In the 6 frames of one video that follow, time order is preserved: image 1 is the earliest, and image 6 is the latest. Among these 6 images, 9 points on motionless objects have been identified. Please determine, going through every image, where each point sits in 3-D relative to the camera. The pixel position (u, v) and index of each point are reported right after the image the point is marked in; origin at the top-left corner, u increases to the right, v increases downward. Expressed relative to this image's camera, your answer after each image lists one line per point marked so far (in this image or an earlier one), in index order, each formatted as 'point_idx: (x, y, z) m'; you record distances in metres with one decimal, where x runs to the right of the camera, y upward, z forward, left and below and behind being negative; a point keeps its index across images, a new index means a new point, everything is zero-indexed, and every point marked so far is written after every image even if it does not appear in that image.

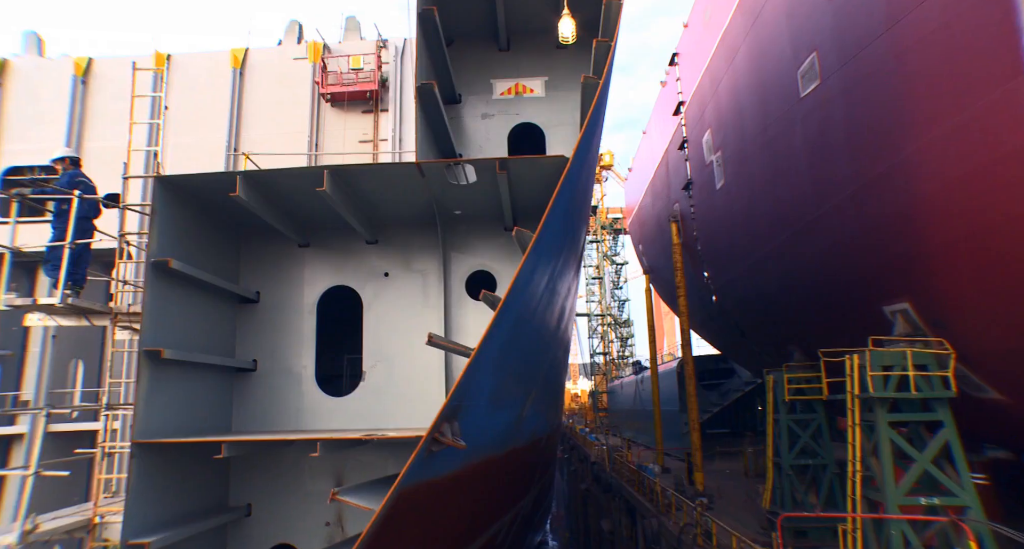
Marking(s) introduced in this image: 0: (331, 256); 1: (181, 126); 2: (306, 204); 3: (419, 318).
0: (-1.8, +0.2, +5.7) m
1: (-5.0, +2.3, +8.6) m
2: (-1.8, +0.6, +5.1) m
3: (-0.9, -0.4, +5.6) m
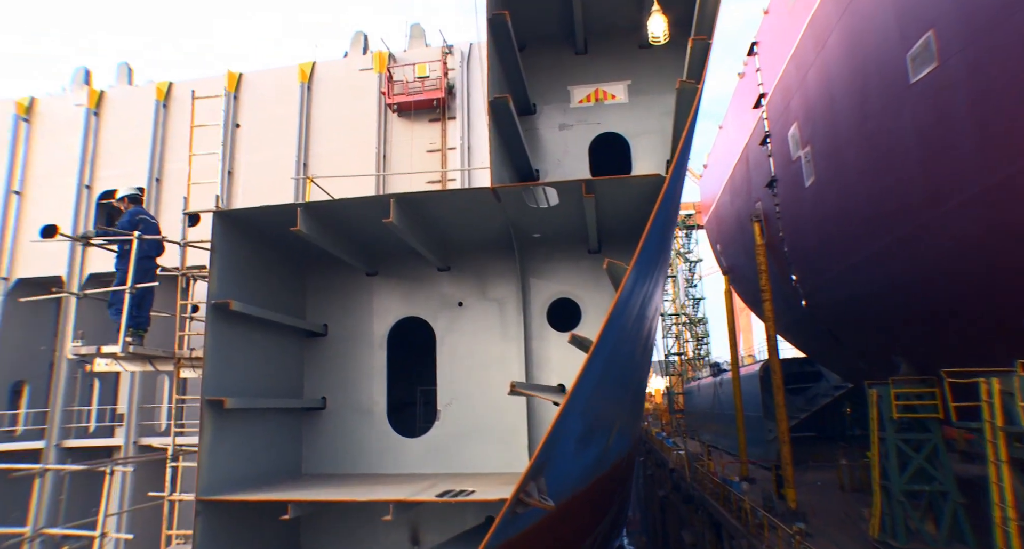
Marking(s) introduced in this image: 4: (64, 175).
0: (-1.0, -0.1, +5.3) m
1: (-3.9, +2.0, +8.6) m
2: (-1.2, +0.3, +4.7) m
3: (-0.1, -0.7, +5.1) m
4: (-6.9, +1.6, +8.8) m
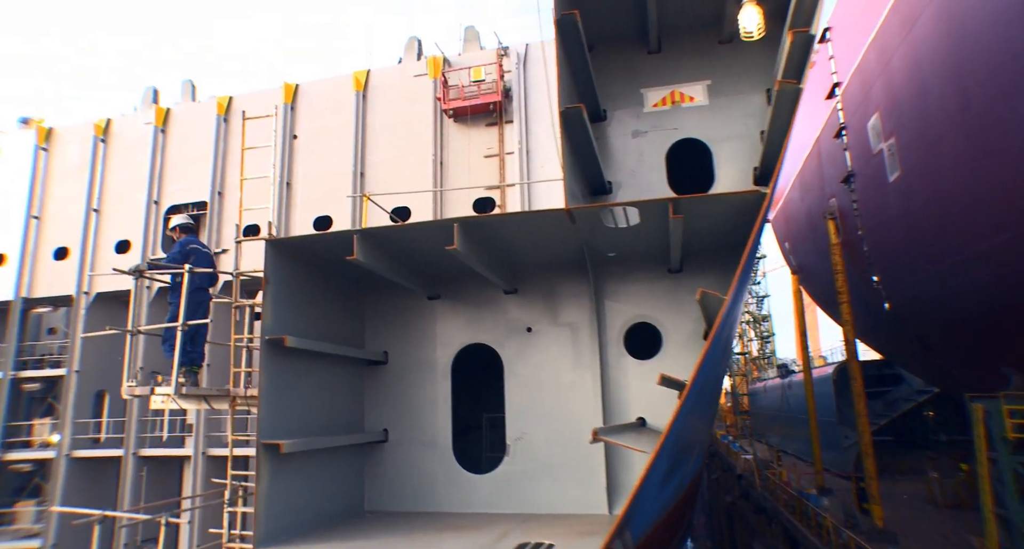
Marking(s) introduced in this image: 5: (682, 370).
0: (-0.4, -0.3, +5.0) m
1: (-3.0, +1.8, +8.5) m
2: (-0.6, +0.1, +4.4) m
3: (+0.5, -0.9, +4.7) m
4: (-6.0, +1.3, +9.0) m
5: (+1.4, -0.8, +4.6) m
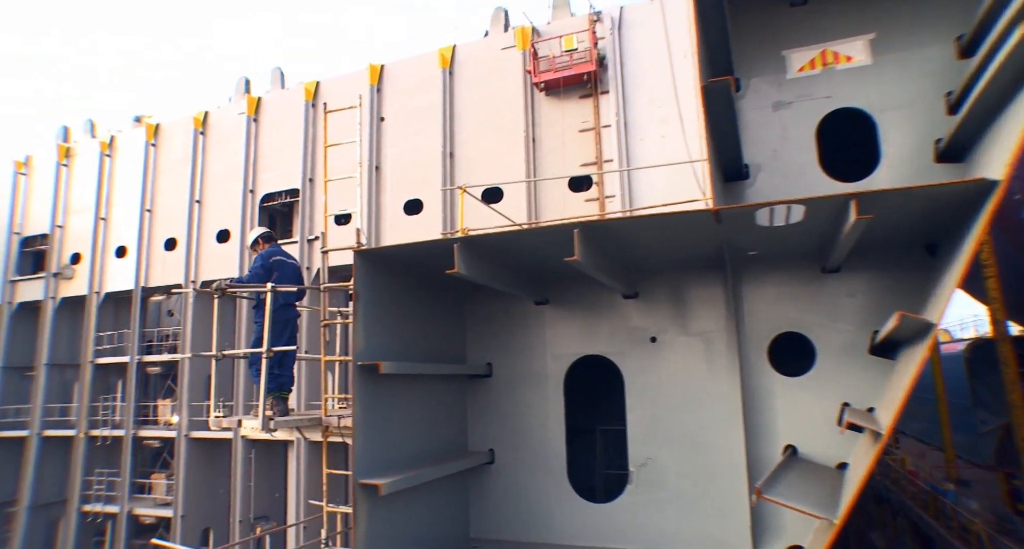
0: (+0.5, -0.3, +4.4) m
1: (-1.6, +1.9, +8.2) m
2: (+0.2, +0.1, +3.8) m
3: (+1.3, -0.9, +4.0) m
4: (-4.4, +1.5, +9.1) m
5: (+2.2, -0.8, +3.8) m
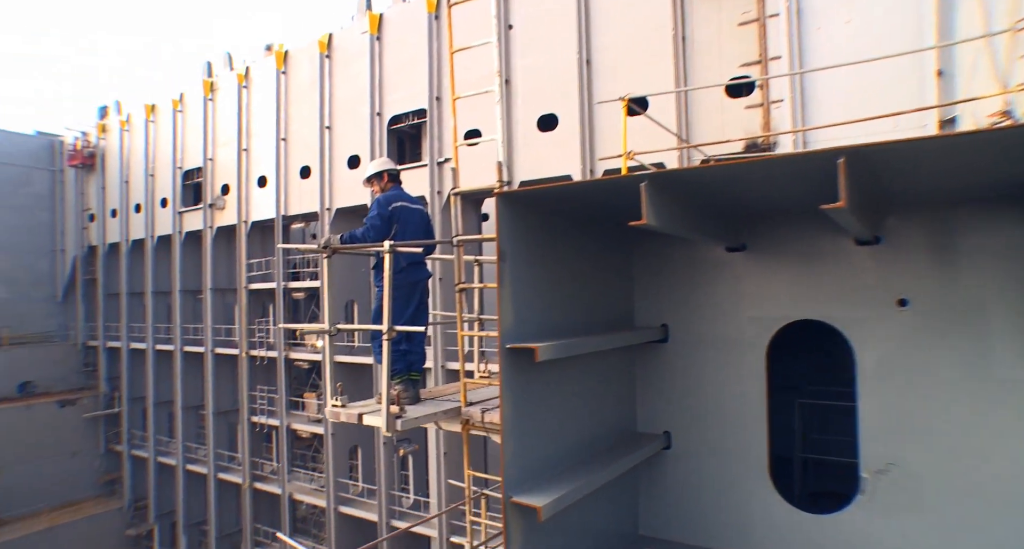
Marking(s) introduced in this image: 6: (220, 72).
0: (+1.6, 0.0, +3.3) m
1: (+0.2, +2.8, +7.0) m
2: (+1.1, +0.4, +2.7) m
3: (+2.3, -0.6, +2.8) m
4: (-2.3, +2.5, +8.6) m
5: (+3.1, -0.5, +2.3) m
6: (-5.6, +3.9, +11.0) m
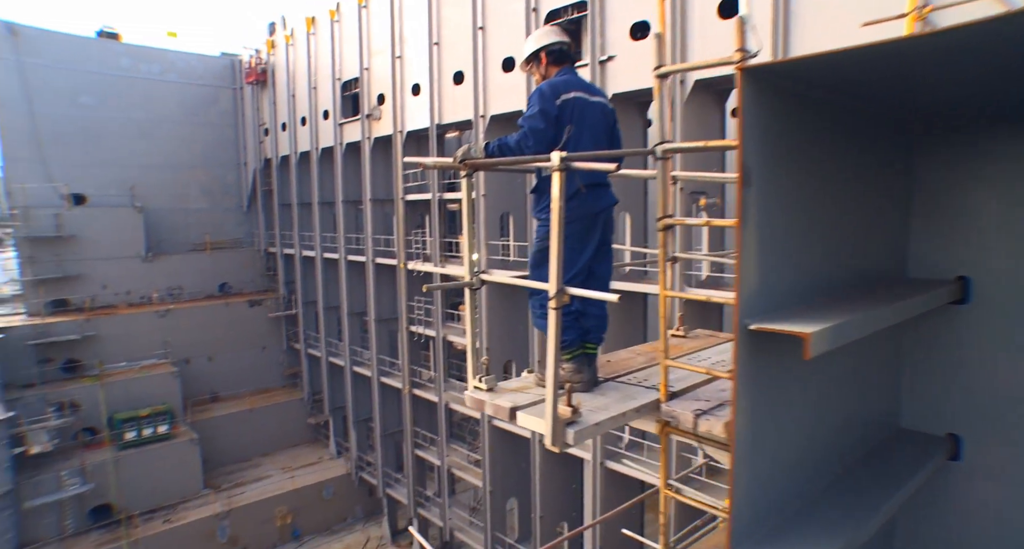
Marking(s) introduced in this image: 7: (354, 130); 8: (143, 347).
0: (+2.4, +0.3, +1.8) m
1: (+2.1, +3.6, +5.3) m
2: (+1.8, +0.5, +1.4) m
3: (+2.9, -0.5, +1.3) m
4: (0.0, +3.7, +7.5) m
5: (+3.6, -0.5, +0.7) m
6: (-2.6, +5.5, +10.4) m
7: (-3.1, +2.8, +11.1) m
8: (-7.4, -1.5, +11.5) m
